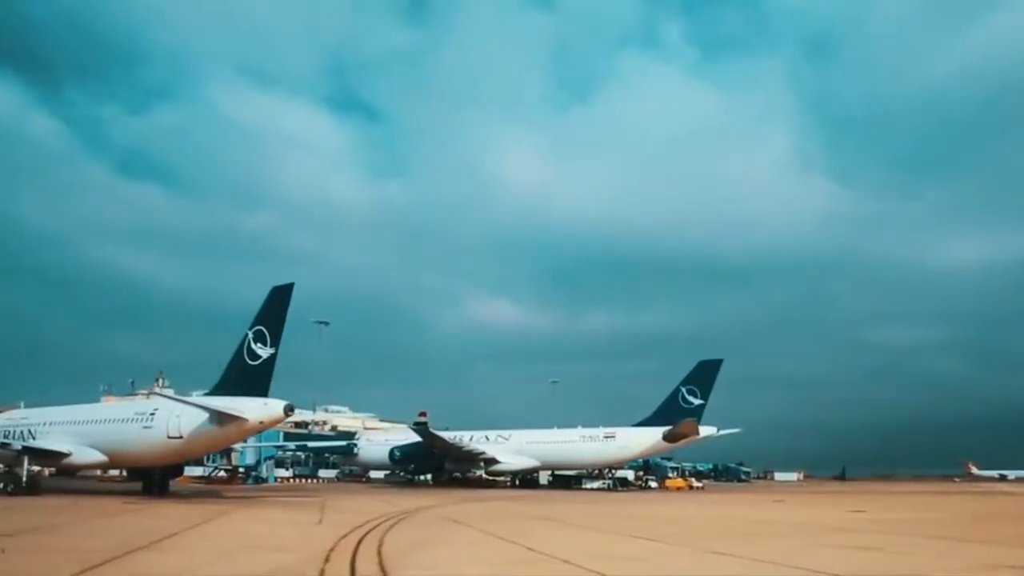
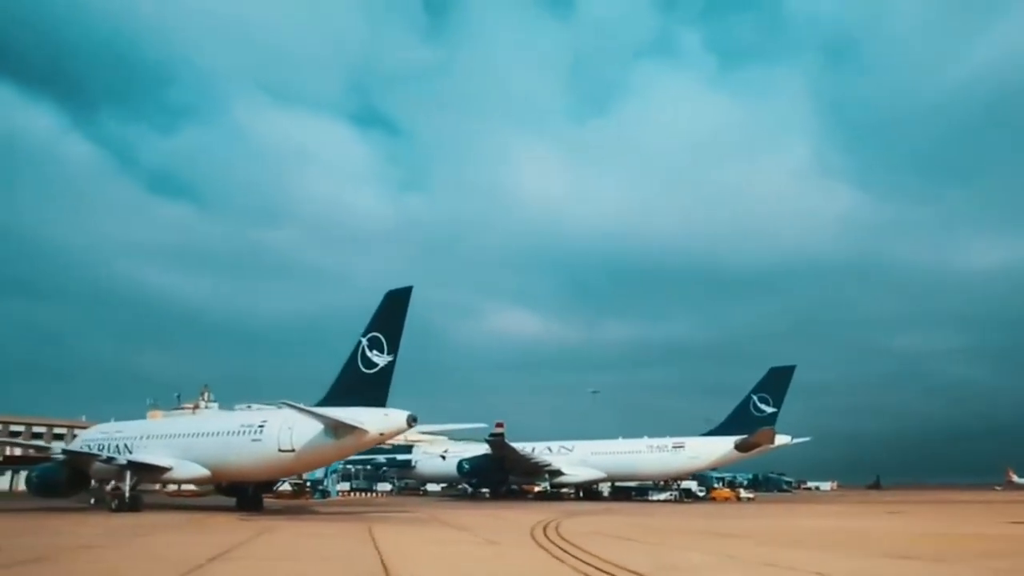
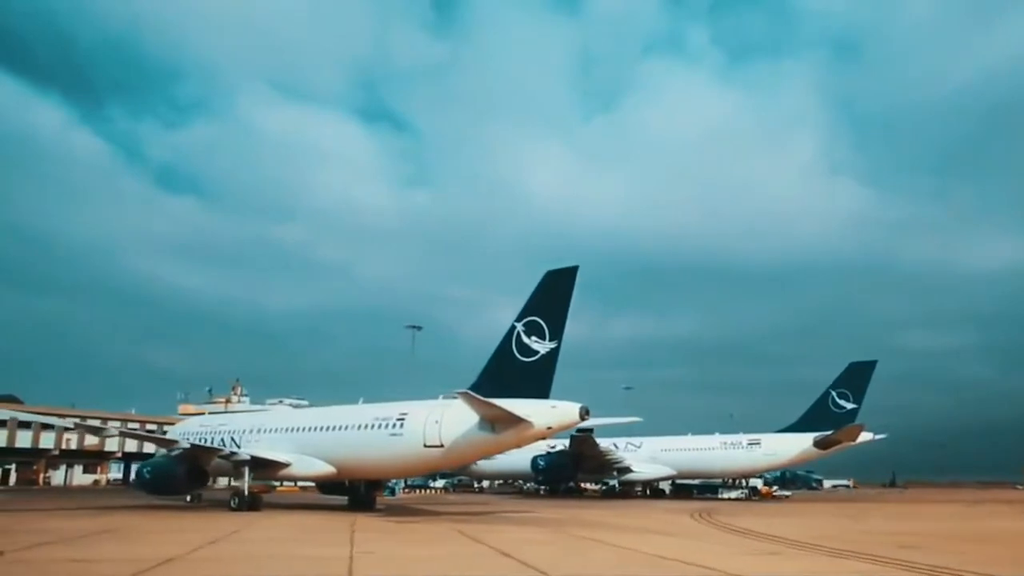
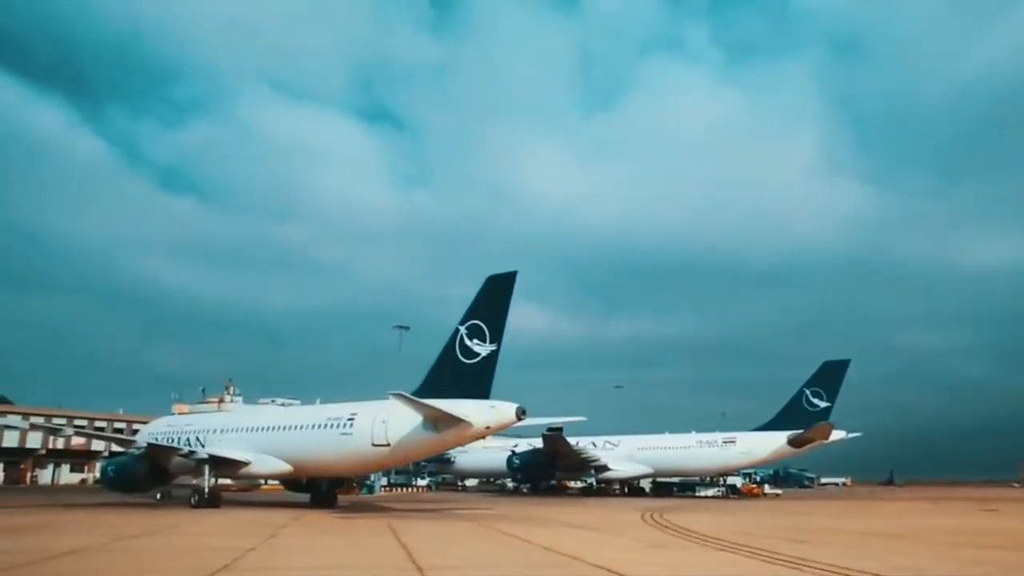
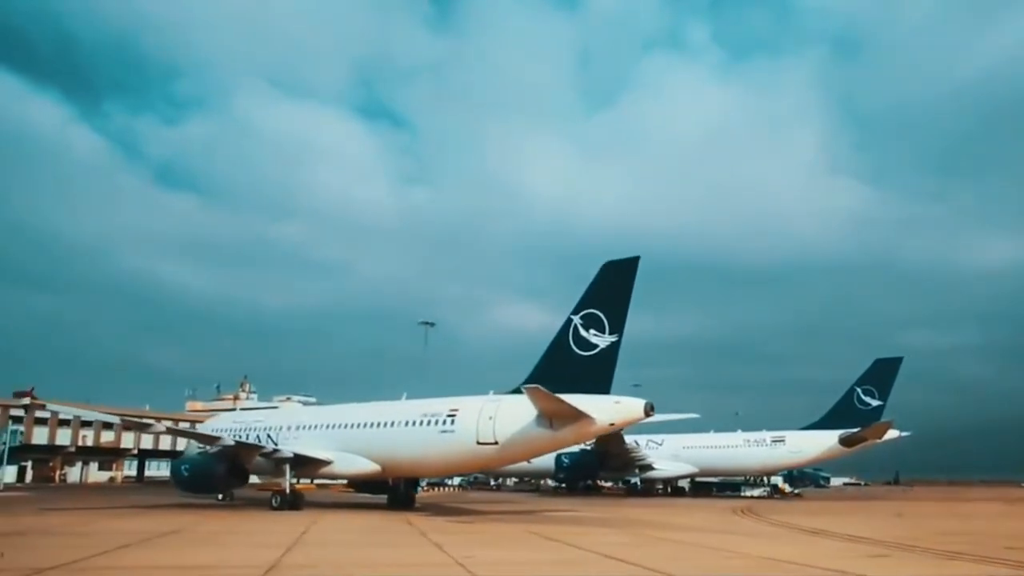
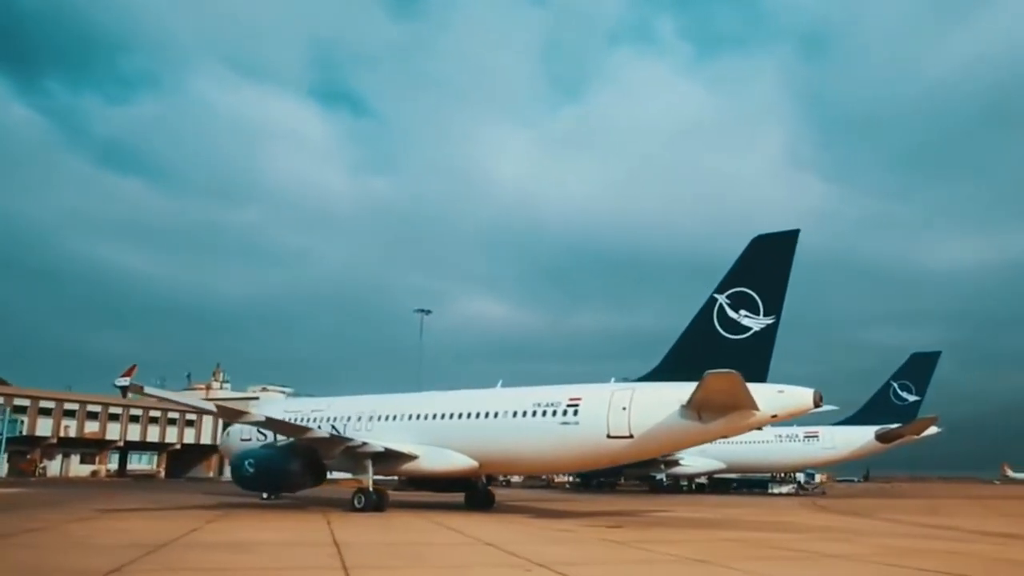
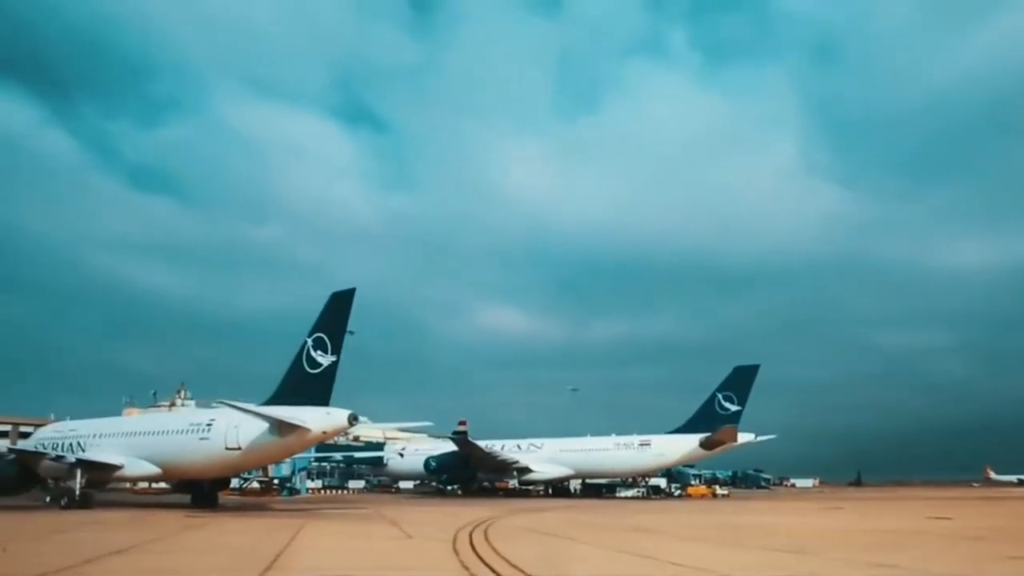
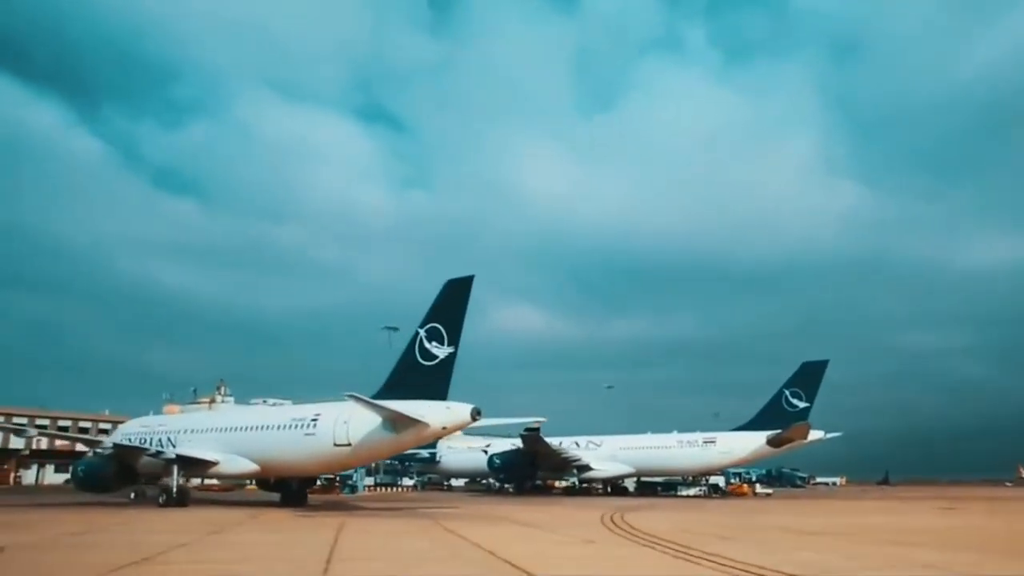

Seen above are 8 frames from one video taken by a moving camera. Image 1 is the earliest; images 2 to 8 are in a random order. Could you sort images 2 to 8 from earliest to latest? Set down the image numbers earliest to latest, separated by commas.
7, 2, 8, 4, 3, 5, 6
